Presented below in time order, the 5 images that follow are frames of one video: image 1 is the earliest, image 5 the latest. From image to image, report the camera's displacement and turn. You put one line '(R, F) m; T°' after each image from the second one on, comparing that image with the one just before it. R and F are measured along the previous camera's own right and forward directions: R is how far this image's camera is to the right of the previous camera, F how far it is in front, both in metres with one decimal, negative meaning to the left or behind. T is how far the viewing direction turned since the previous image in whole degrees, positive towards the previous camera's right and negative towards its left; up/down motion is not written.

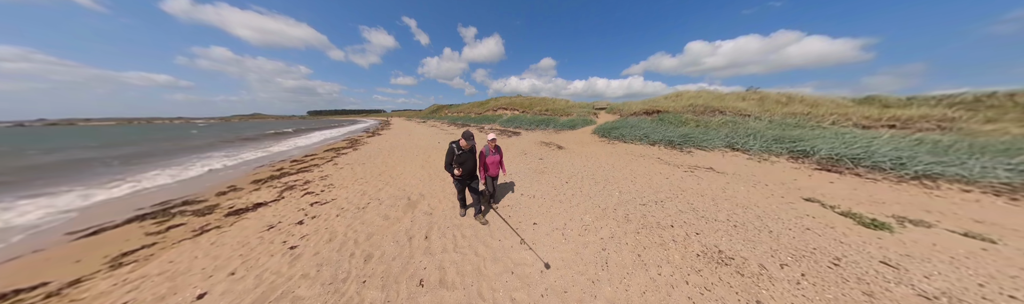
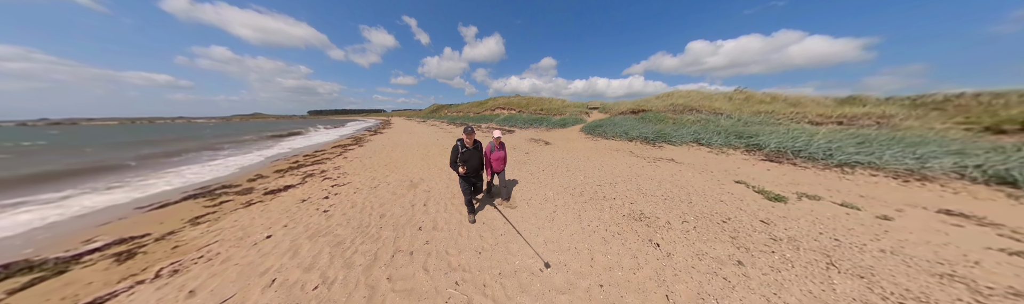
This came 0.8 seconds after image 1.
(+0.6, -0.9) m; 0°
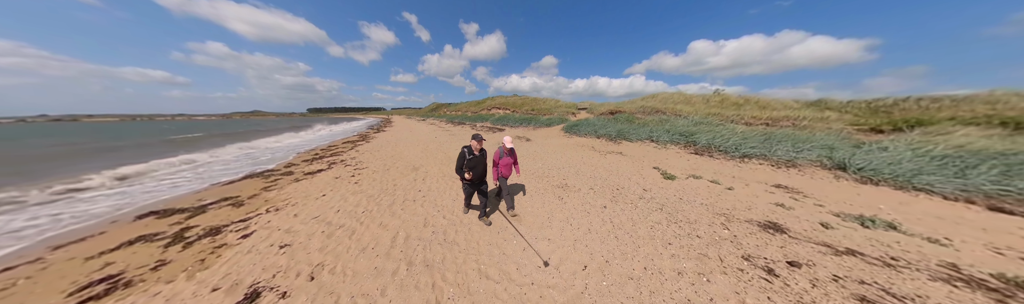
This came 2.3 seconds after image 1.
(+1.1, -1.8) m; 0°
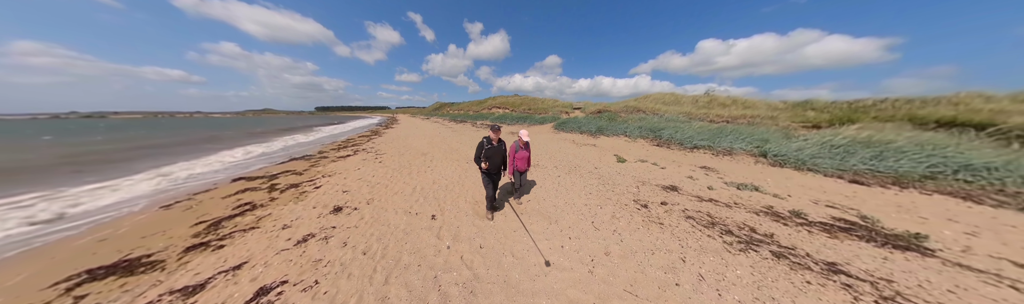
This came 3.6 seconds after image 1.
(+0.8, -1.7) m; -1°
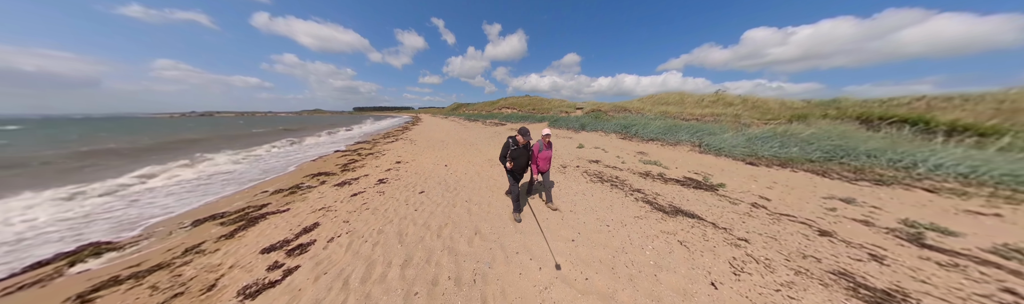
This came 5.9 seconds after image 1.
(+1.9, -3.1) m; -6°
